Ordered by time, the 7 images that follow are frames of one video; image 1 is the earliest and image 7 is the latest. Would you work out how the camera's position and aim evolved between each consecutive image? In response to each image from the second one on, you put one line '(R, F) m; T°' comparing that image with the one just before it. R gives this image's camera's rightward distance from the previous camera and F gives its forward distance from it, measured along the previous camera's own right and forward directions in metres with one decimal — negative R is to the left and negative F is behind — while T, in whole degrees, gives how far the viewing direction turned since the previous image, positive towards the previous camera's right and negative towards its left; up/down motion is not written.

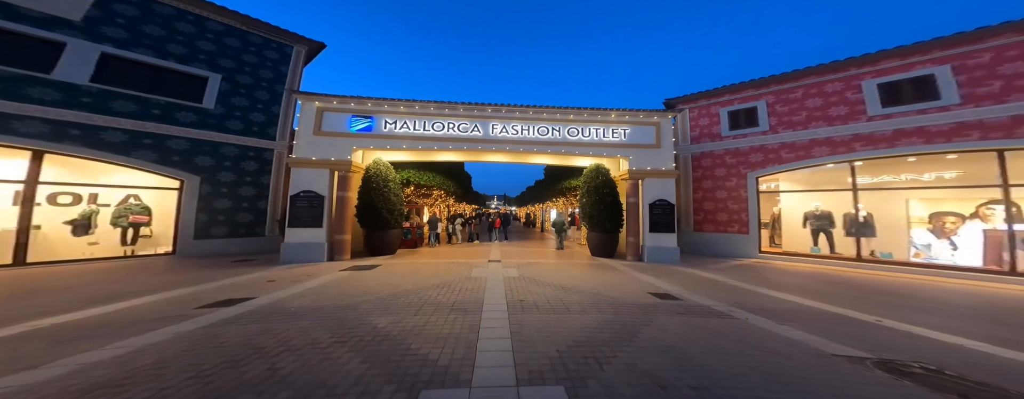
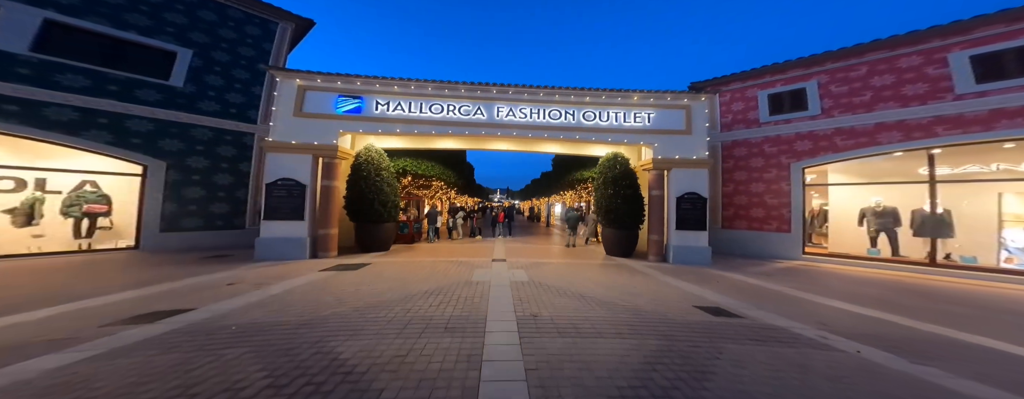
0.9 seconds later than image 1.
(-0.2, +1.1) m; 0°
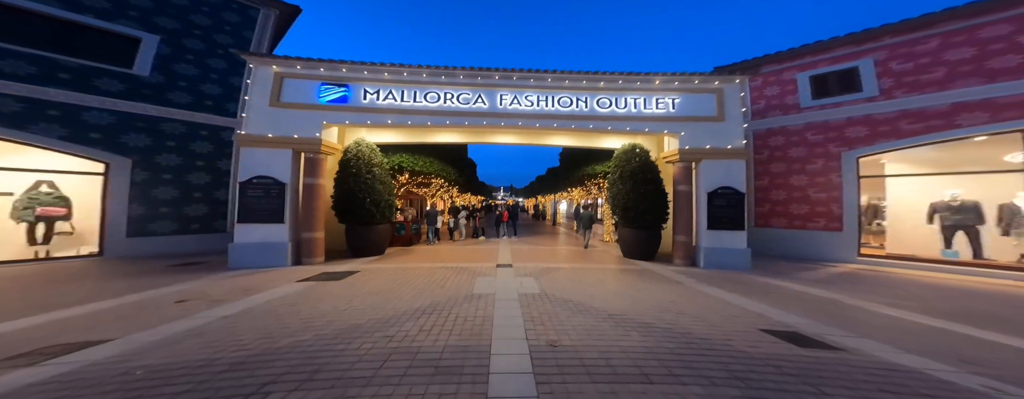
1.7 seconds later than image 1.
(-0.1, +1.0) m; 0°
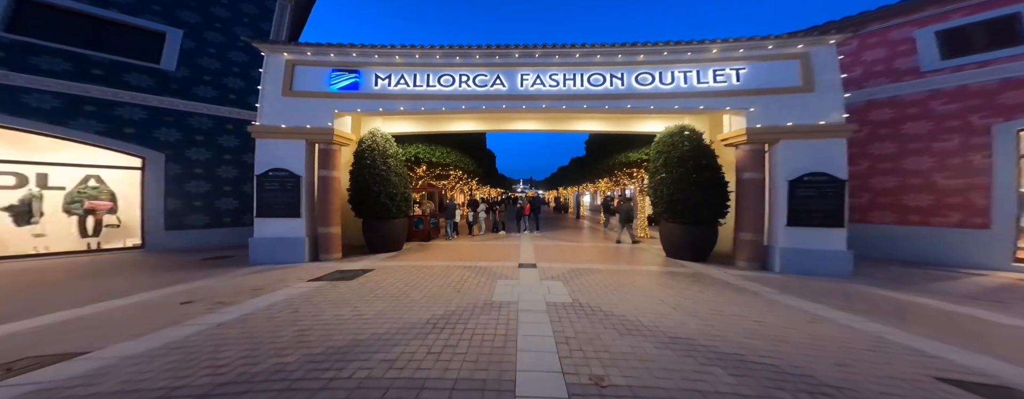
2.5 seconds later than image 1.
(-0.1, +0.8) m; -5°
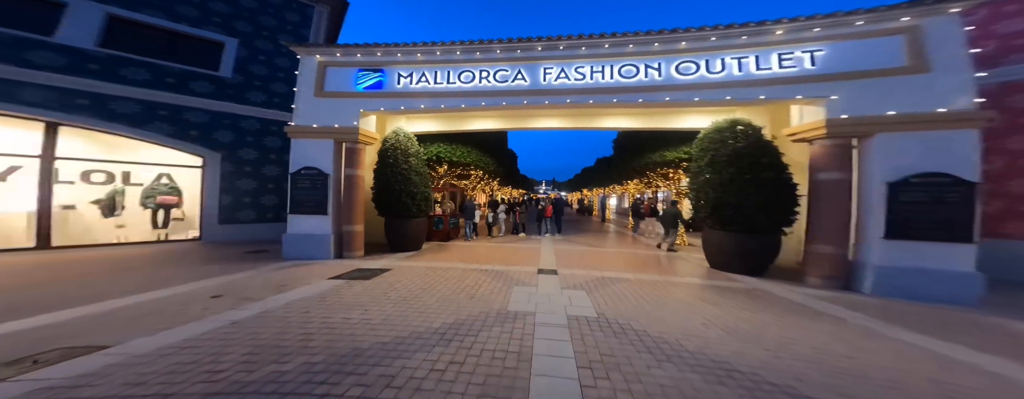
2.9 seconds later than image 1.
(+0.1, +0.4) m; -6°
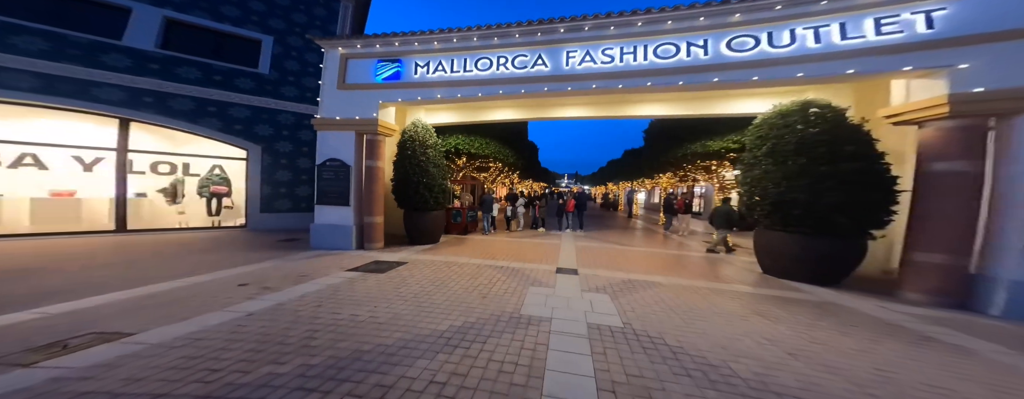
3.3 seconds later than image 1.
(+0.1, +0.4) m; -5°
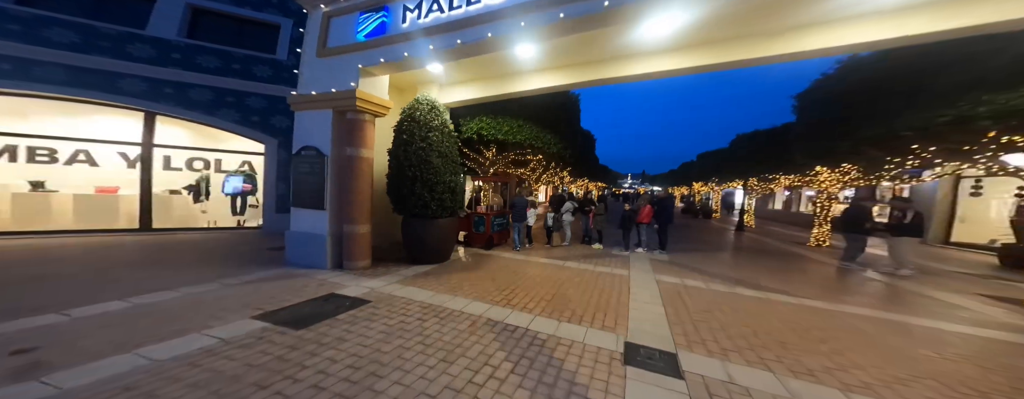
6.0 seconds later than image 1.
(+0.5, +3.1) m; -13°
